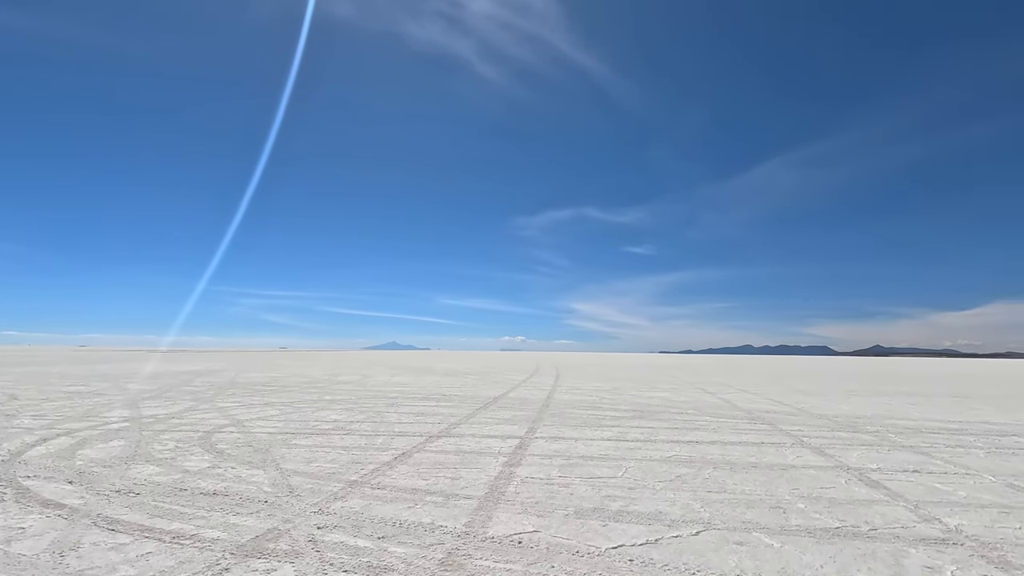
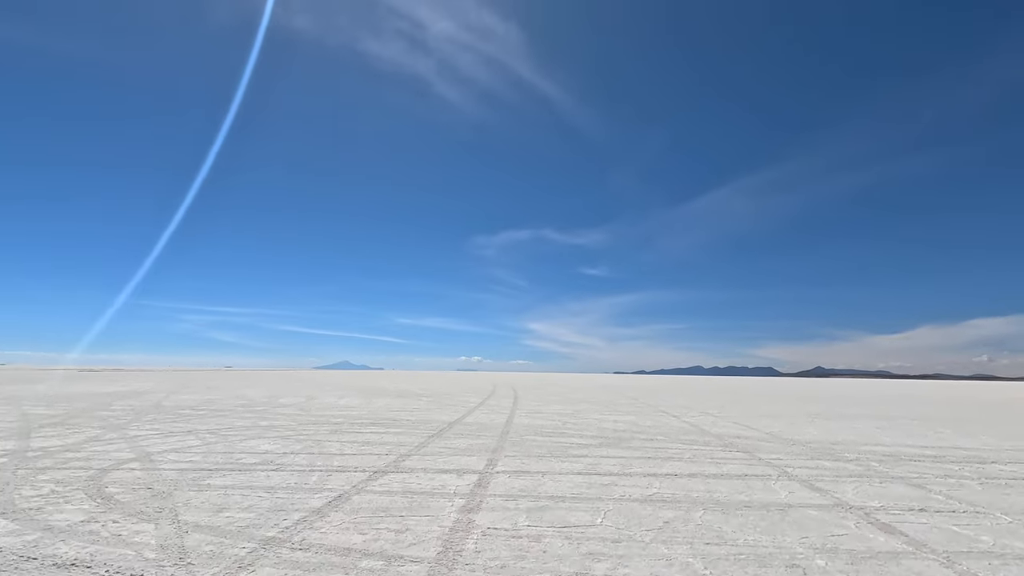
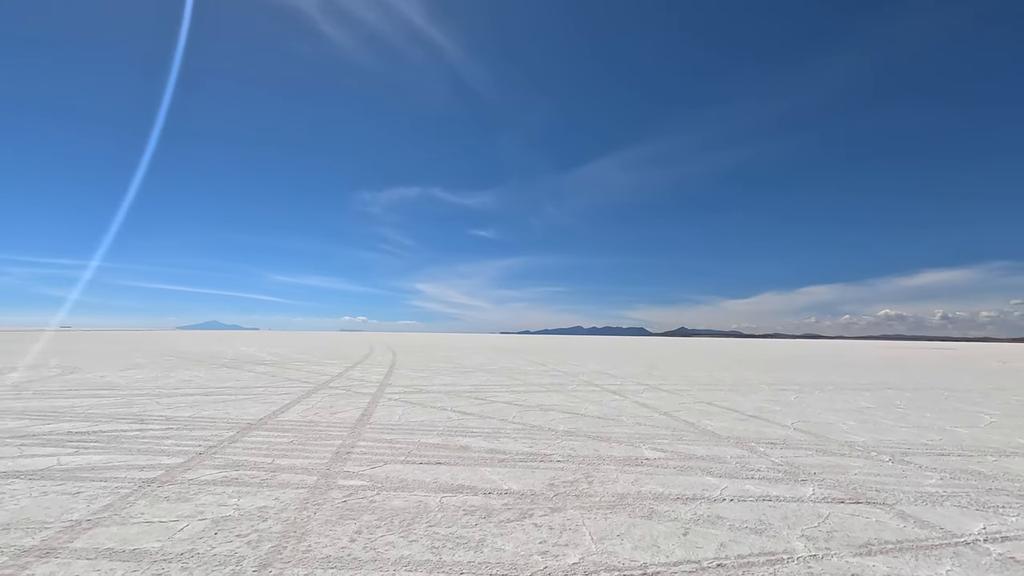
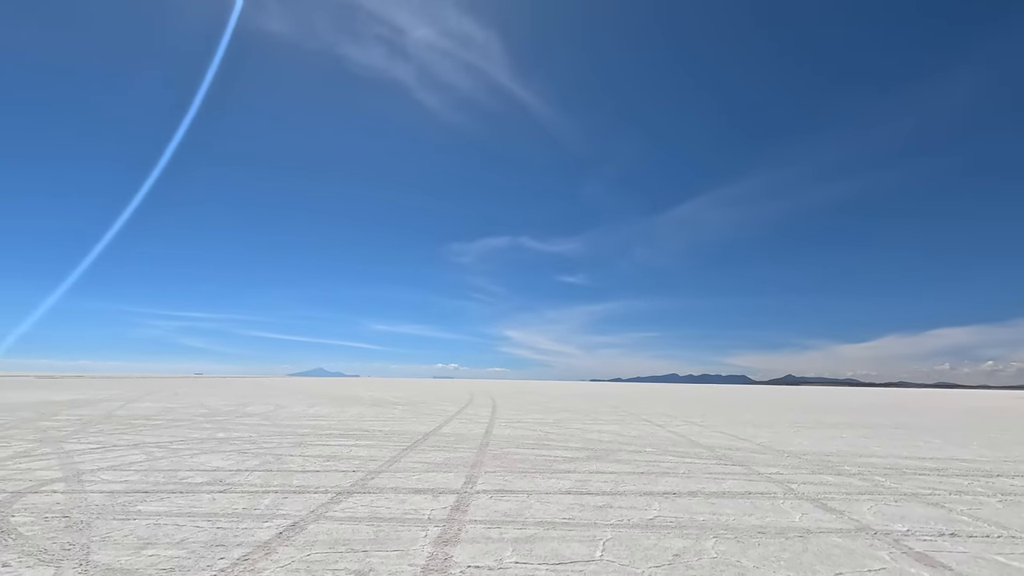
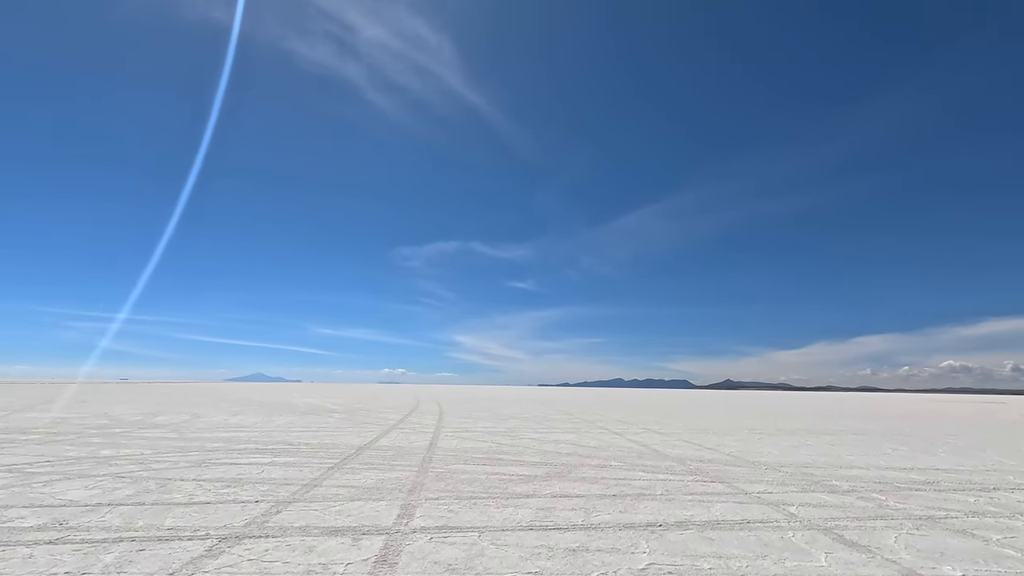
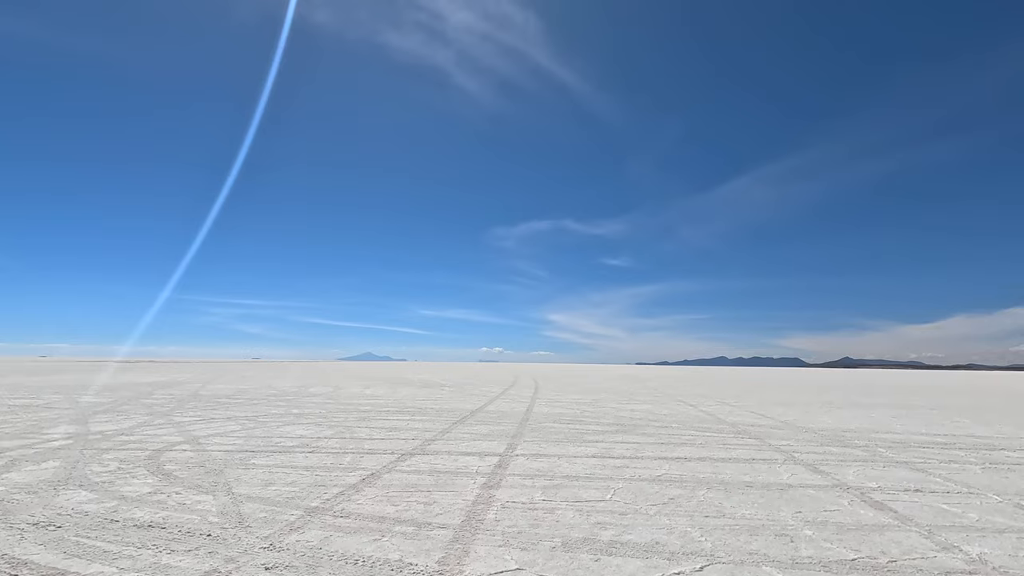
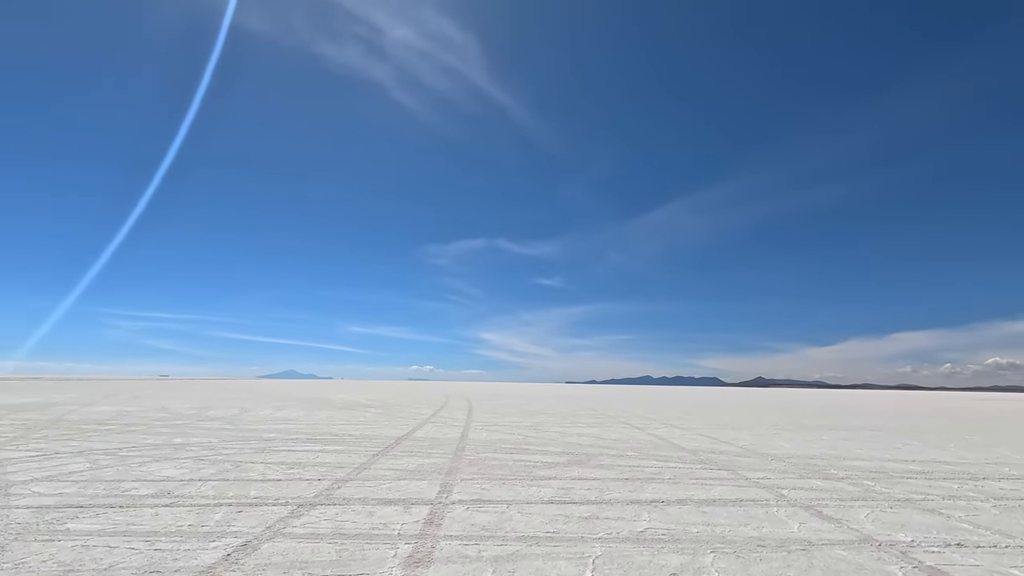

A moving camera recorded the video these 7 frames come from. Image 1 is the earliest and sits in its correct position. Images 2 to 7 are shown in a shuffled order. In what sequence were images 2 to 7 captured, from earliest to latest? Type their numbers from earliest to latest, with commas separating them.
6, 2, 4, 7, 5, 3
